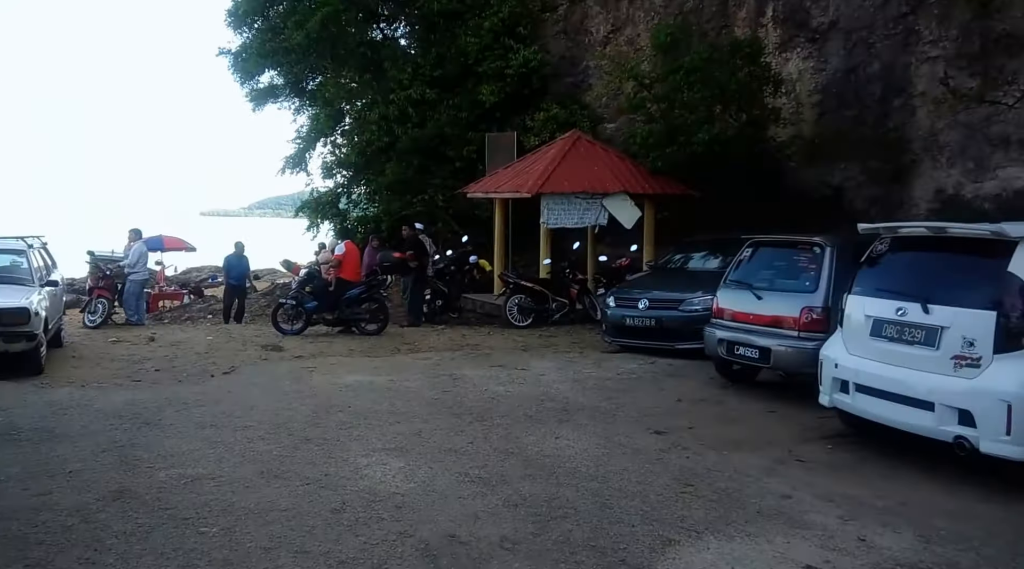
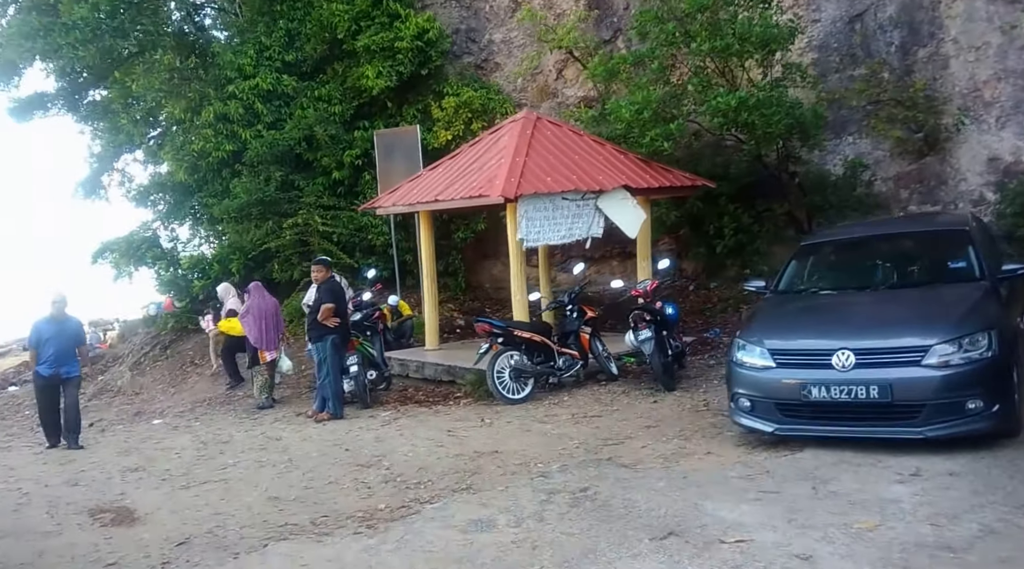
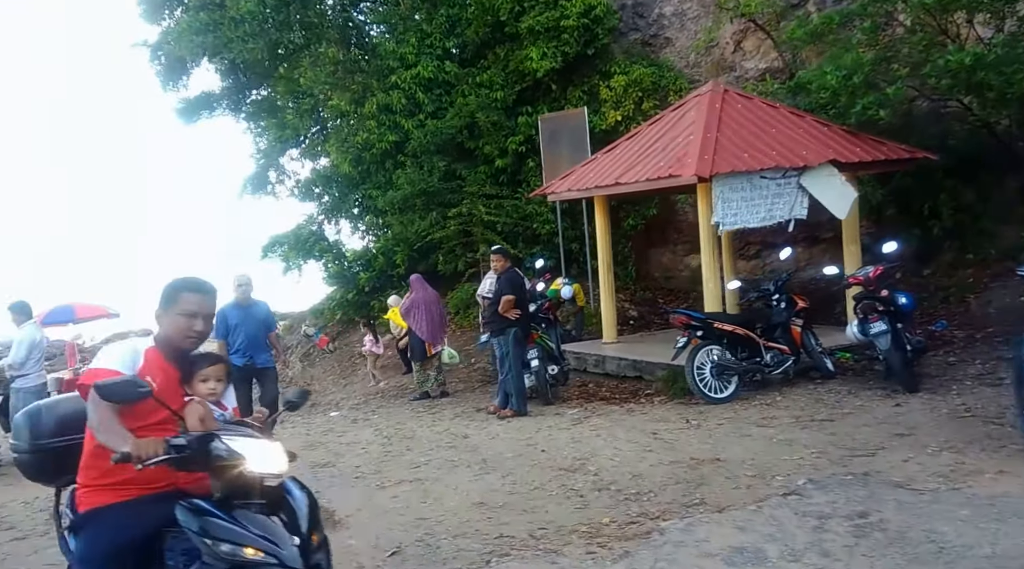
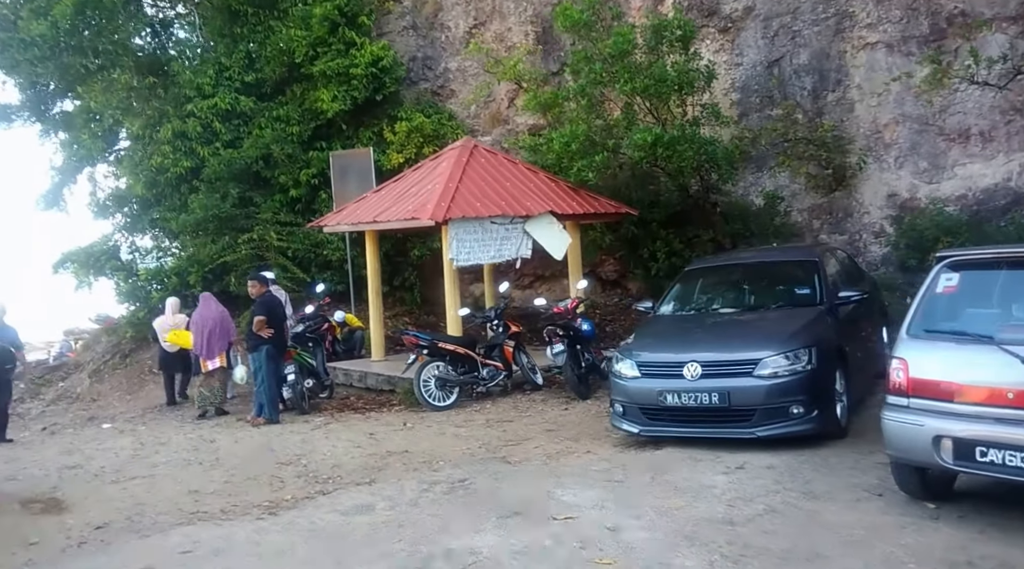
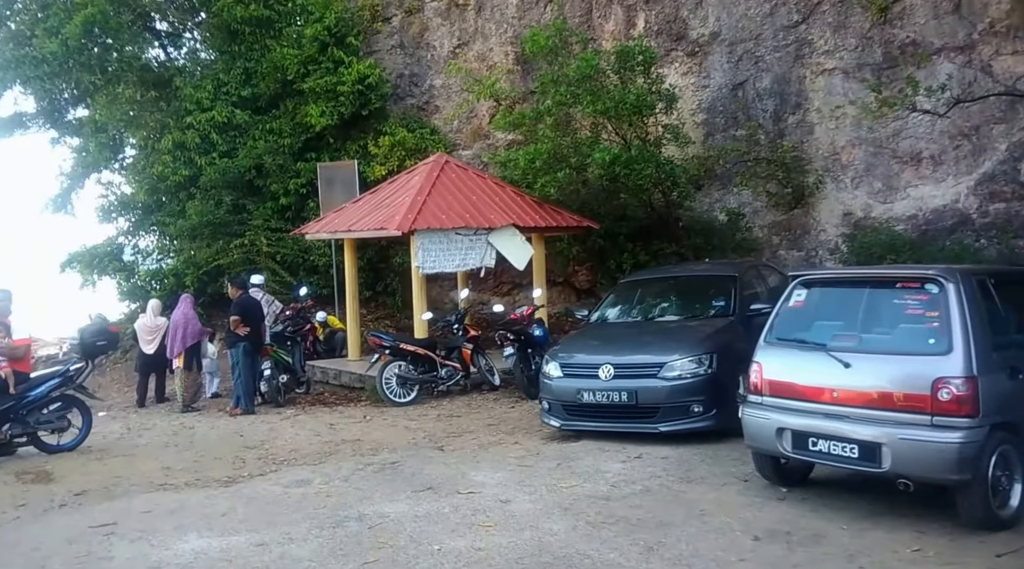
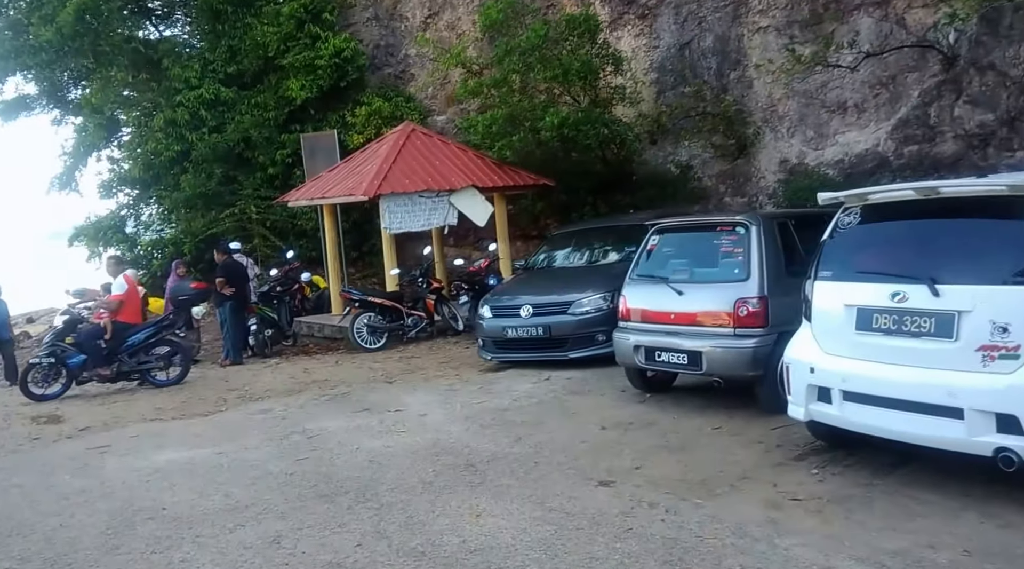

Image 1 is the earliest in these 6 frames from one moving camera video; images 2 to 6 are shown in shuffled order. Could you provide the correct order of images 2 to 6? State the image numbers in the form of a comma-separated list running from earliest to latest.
6, 5, 4, 2, 3
